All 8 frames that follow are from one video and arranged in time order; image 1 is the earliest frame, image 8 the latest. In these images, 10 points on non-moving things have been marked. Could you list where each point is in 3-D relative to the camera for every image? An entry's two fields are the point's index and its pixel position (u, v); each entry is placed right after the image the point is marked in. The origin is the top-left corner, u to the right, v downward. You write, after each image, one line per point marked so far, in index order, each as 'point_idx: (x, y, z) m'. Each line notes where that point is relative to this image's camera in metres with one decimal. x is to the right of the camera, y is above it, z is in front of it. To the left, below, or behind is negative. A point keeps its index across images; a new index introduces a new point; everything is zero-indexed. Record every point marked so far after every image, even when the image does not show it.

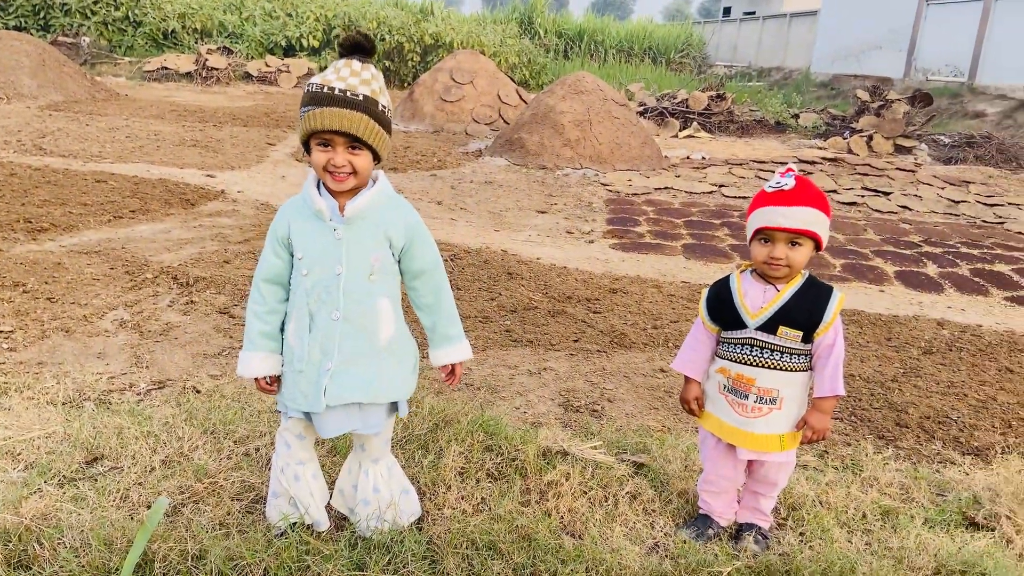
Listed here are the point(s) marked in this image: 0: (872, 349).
0: (+2.0, -0.3, +4.4) m
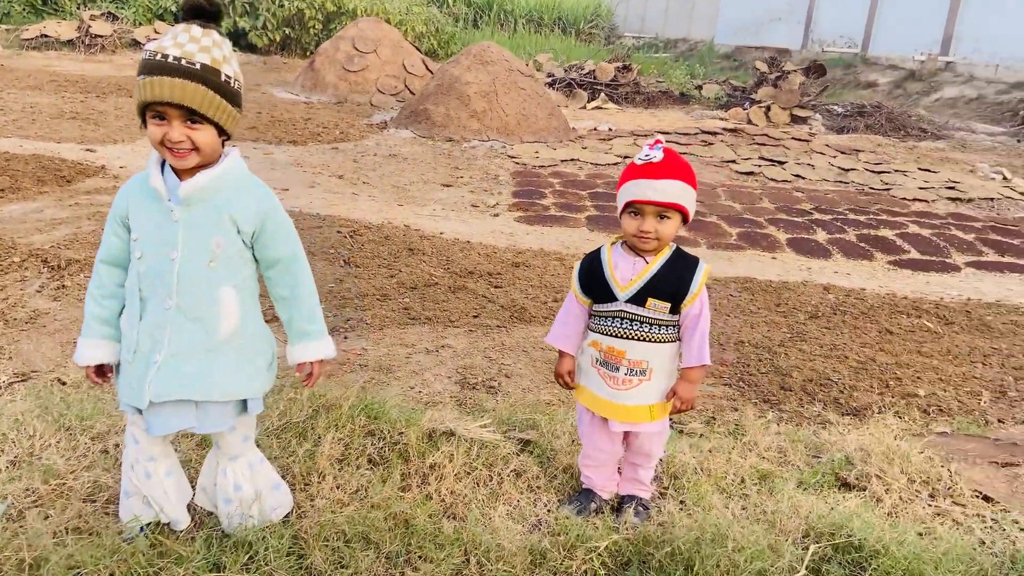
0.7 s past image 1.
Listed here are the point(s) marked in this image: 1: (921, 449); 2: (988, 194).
0: (+1.5, -0.2, +4.5) m
1: (+1.4, -0.5, +2.6) m
2: (+5.2, +1.0, +8.5) m
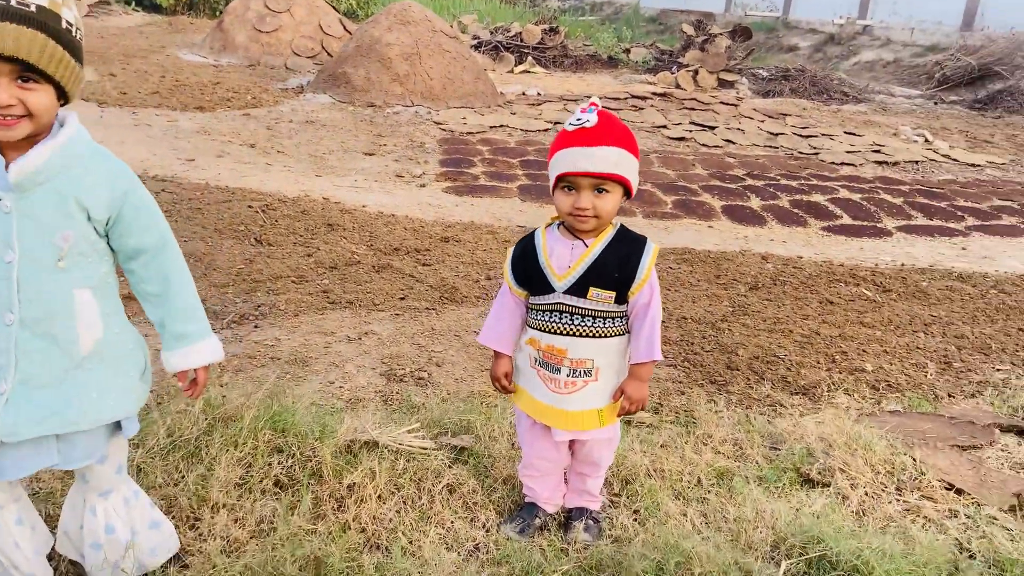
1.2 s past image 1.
0: (+1.1, 0.0, +4.3) m
1: (+1.2, -0.5, +2.5) m
2: (+4.4, +1.4, +8.5) m
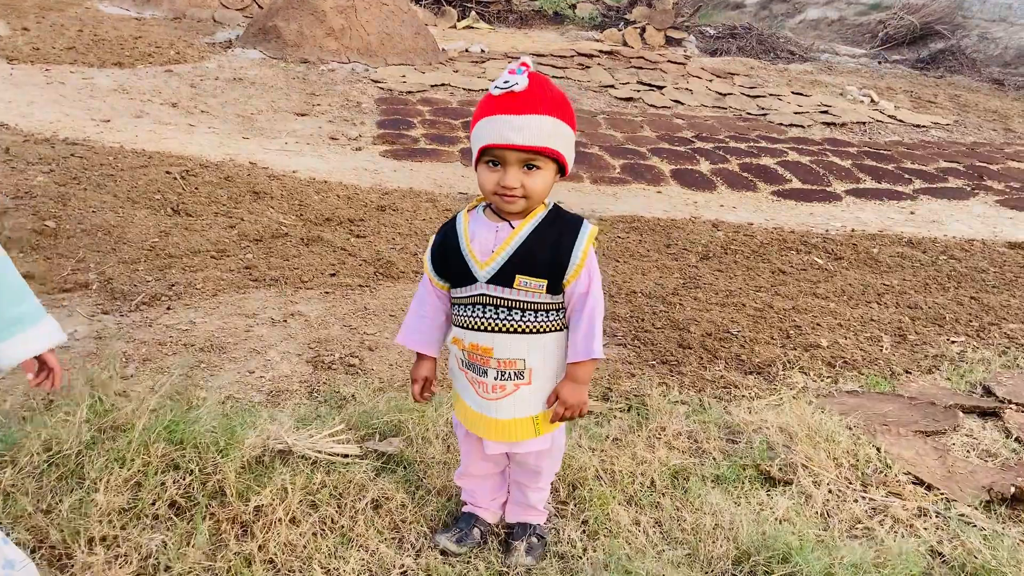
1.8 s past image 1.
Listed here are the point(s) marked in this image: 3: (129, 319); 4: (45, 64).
0: (+0.8, +0.2, +4.2) m
1: (+1.0, -0.4, +2.3) m
2: (+3.8, +1.8, +8.5) m
3: (-1.5, -0.1, +3.0) m
4: (-4.6, +2.2, +7.7) m
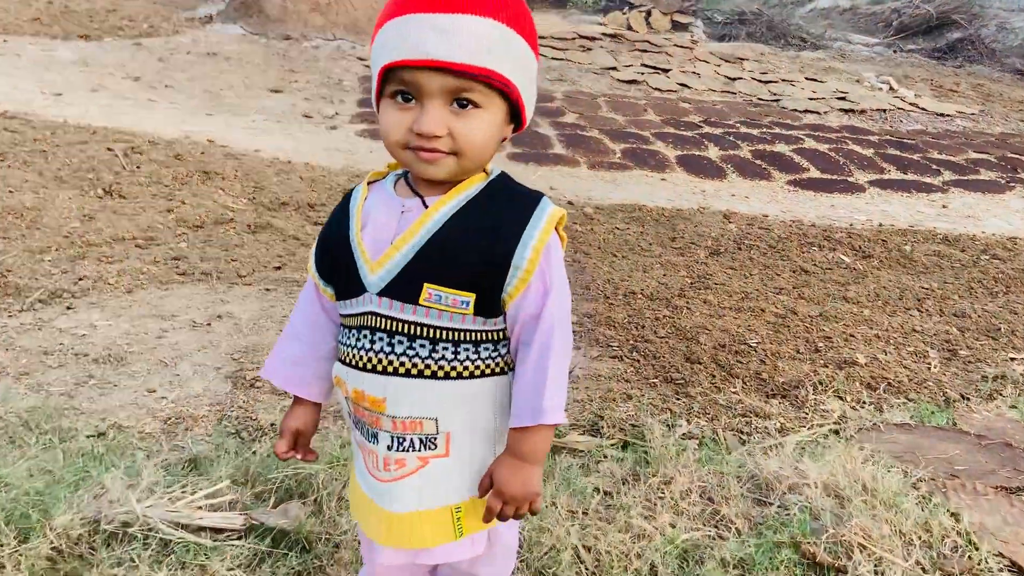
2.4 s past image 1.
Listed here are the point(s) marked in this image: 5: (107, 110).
0: (+0.7, +0.2, +3.6) m
1: (+0.9, -0.4, +1.8) m
2: (+3.7, +1.8, +7.9) m
3: (-1.6, -0.1, +2.5) m
4: (-4.7, +2.3, +7.2) m
5: (-2.7, +1.2, +5.3) m
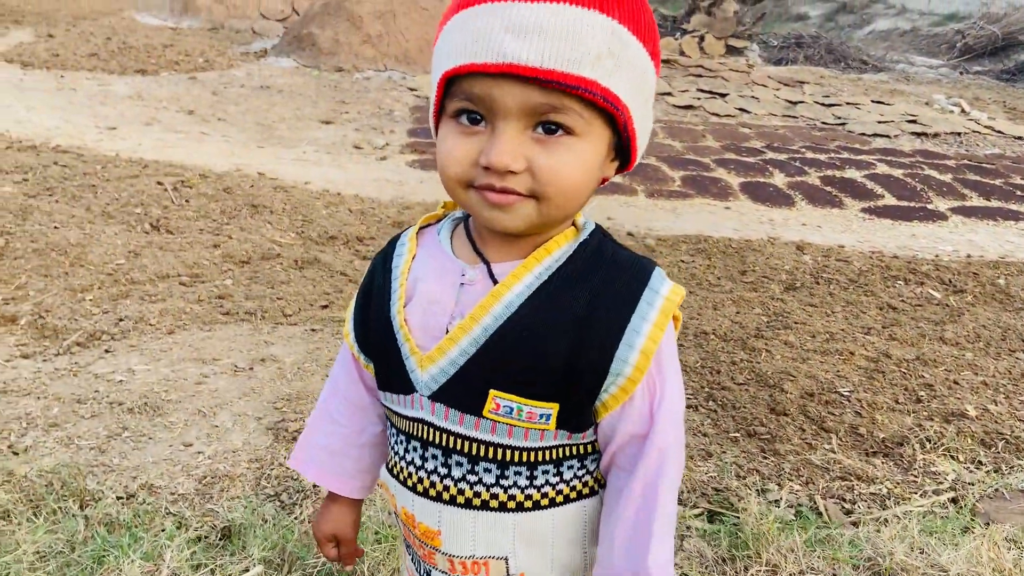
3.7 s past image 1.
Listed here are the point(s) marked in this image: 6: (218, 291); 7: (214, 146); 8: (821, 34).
0: (+0.9, 0.0, +3.3) m
1: (+1.0, -0.5, +1.5) m
2: (+4.2, +1.5, +7.5) m
3: (-1.4, -0.2, +2.4) m
4: (-4.2, +2.0, +7.3) m
5: (-2.4, +1.0, +5.3) m
6: (-1.1, 0.0, +2.9) m
7: (-2.0, +1.0, +5.3) m
8: (+4.7, +3.9, +11.9) m
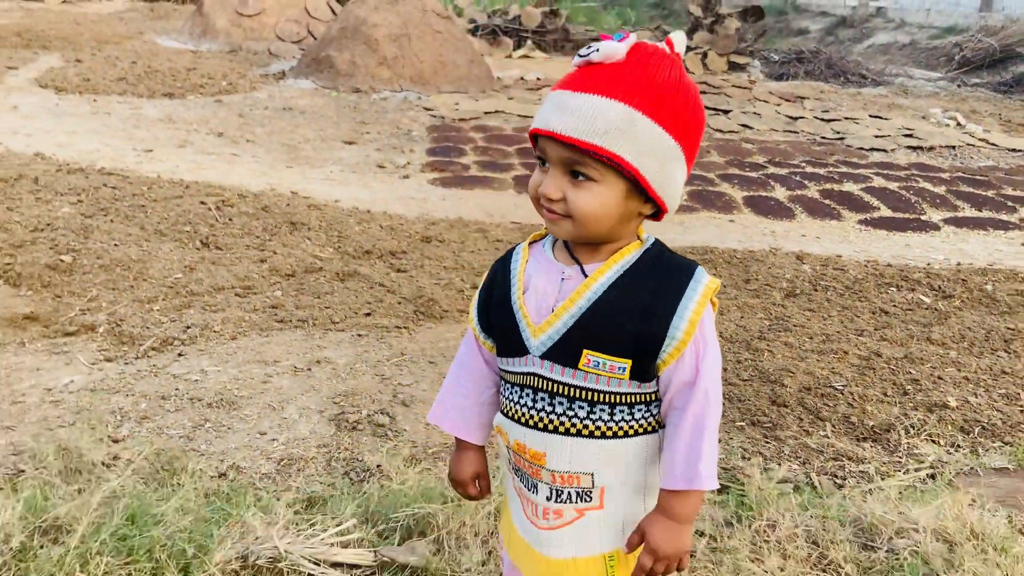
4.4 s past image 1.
0: (+1.0, 0.0, +3.6) m
1: (+1.1, -0.5, +1.8) m
2: (+4.3, +1.5, +7.8) m
3: (-1.3, -0.3, +2.7) m
4: (-4.1, +1.9, +7.6) m
5: (-2.3, +0.9, +5.6) m
6: (-1.0, -0.1, +3.3) m
7: (-1.9, +0.9, +5.7) m
8: (+4.9, +3.8, +12.2) m
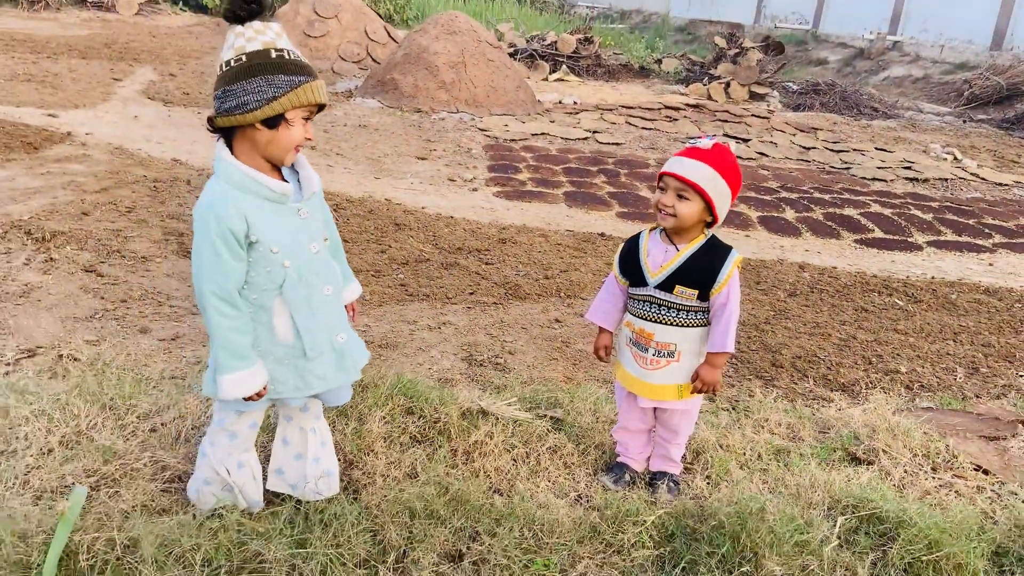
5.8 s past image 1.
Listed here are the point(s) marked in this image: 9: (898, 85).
0: (+1.4, 0.0, +4.7) m
1: (+1.5, -0.5, +2.8) m
2: (+4.8, +1.3, +8.8) m
3: (-0.9, -0.2, +3.7) m
4: (-3.6, +2.0, +8.8) m
5: (-1.8, +1.0, +6.7) m
6: (-0.6, 0.0, +4.3) m
7: (-1.5, +1.0, +6.8) m
8: (+5.5, +3.5, +13.3) m
9: (+6.6, +3.5, +13.5) m
